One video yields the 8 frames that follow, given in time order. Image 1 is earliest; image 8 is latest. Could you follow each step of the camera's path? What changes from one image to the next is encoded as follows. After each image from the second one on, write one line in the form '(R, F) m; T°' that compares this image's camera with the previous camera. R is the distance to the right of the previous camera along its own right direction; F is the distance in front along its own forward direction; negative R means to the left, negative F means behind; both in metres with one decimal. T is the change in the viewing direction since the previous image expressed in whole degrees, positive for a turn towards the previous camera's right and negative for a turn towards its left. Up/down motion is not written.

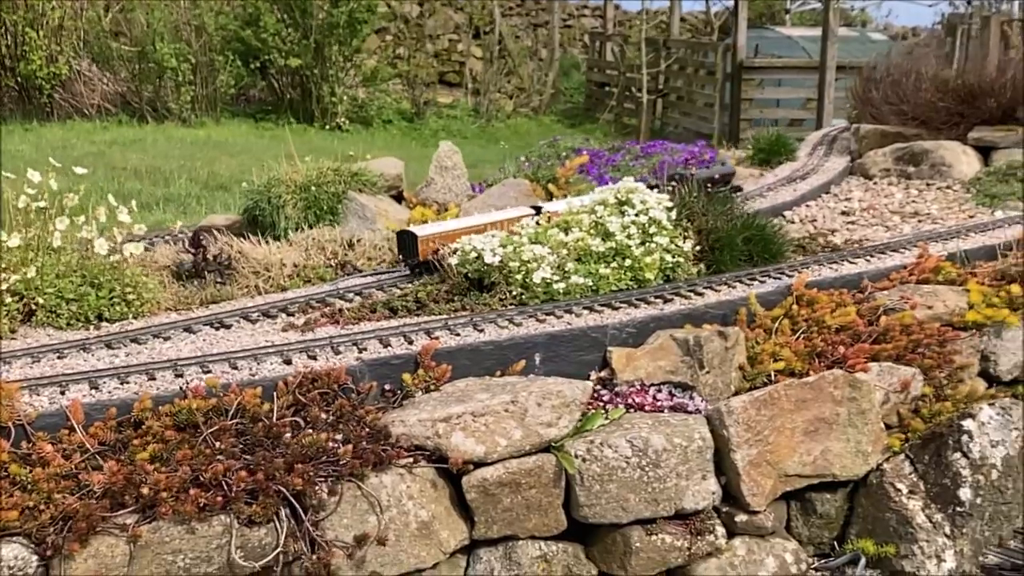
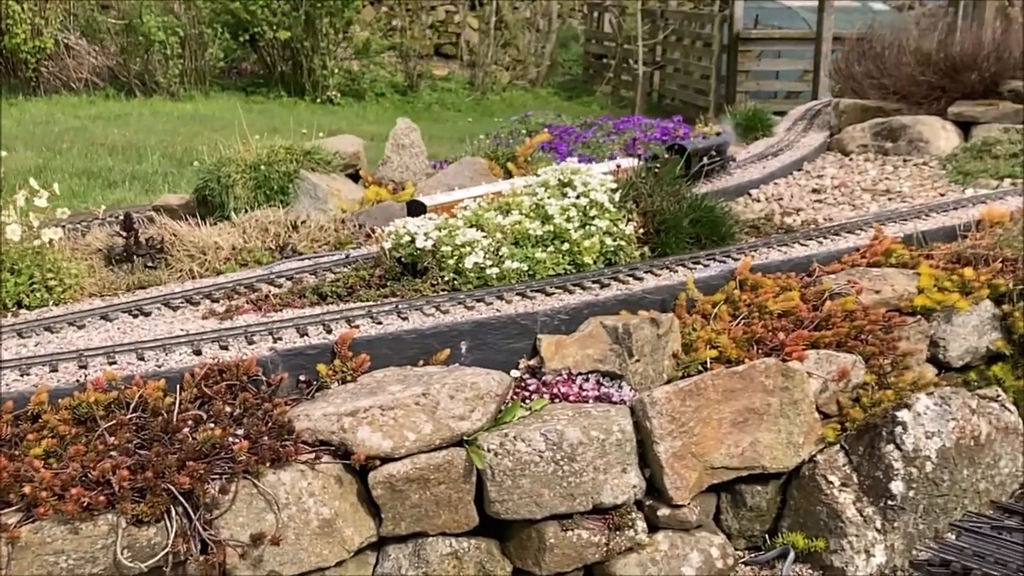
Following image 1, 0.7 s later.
(+0.4, +0.1) m; 0°
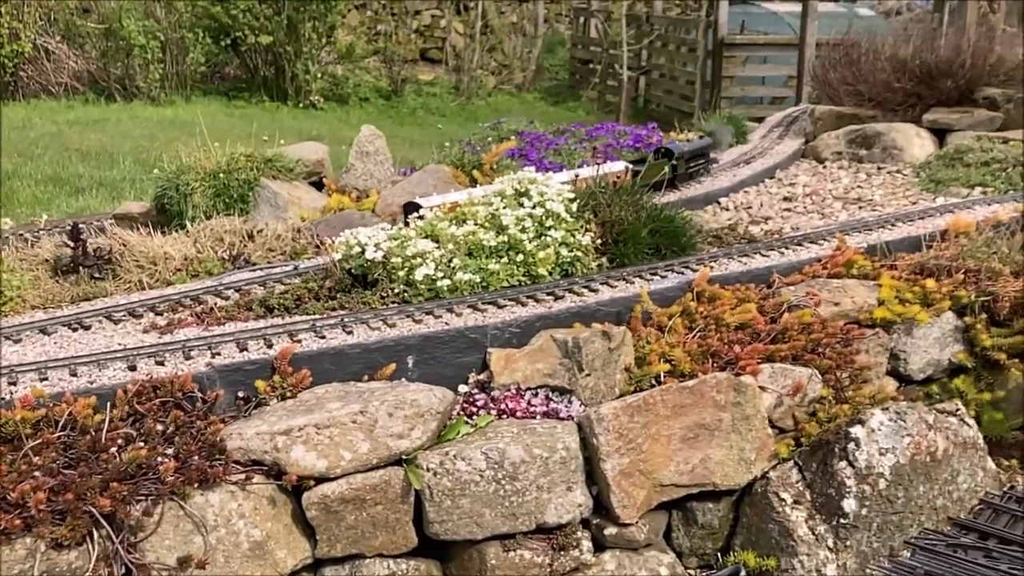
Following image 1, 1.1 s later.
(+0.2, +0.1) m; 0°
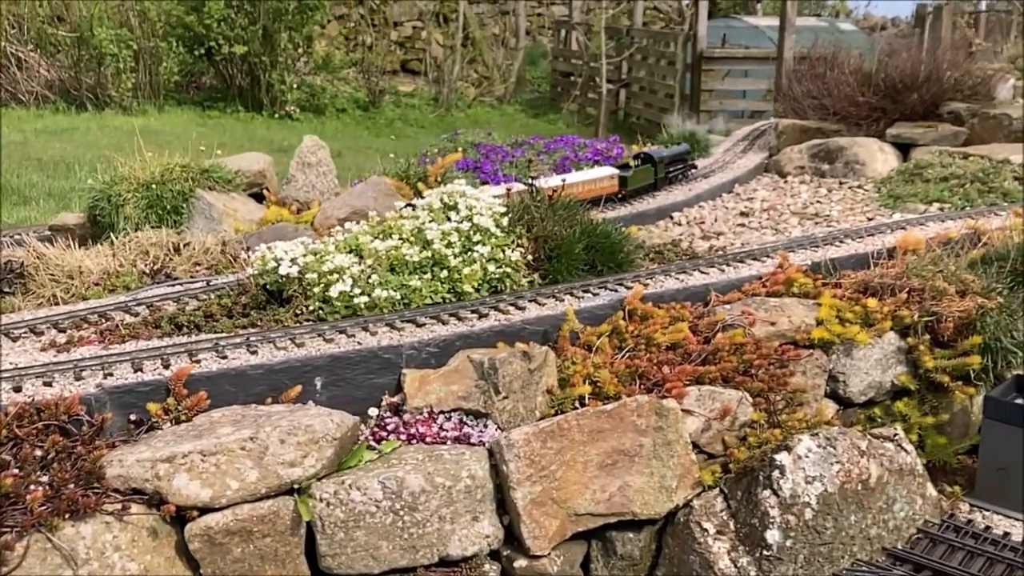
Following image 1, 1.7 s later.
(+0.3, +0.2) m; +1°
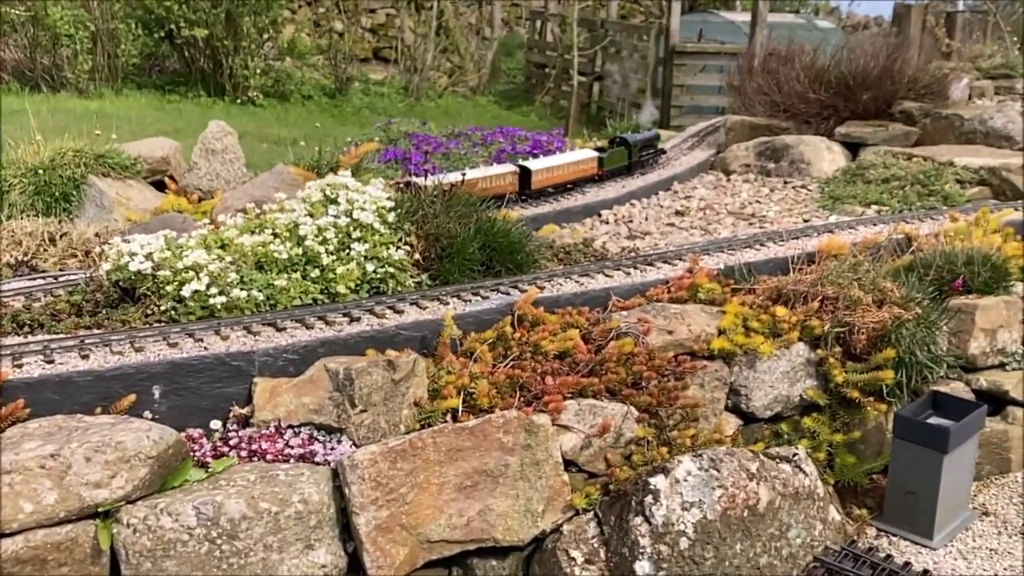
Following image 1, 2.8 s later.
(+0.5, +0.4) m; +1°
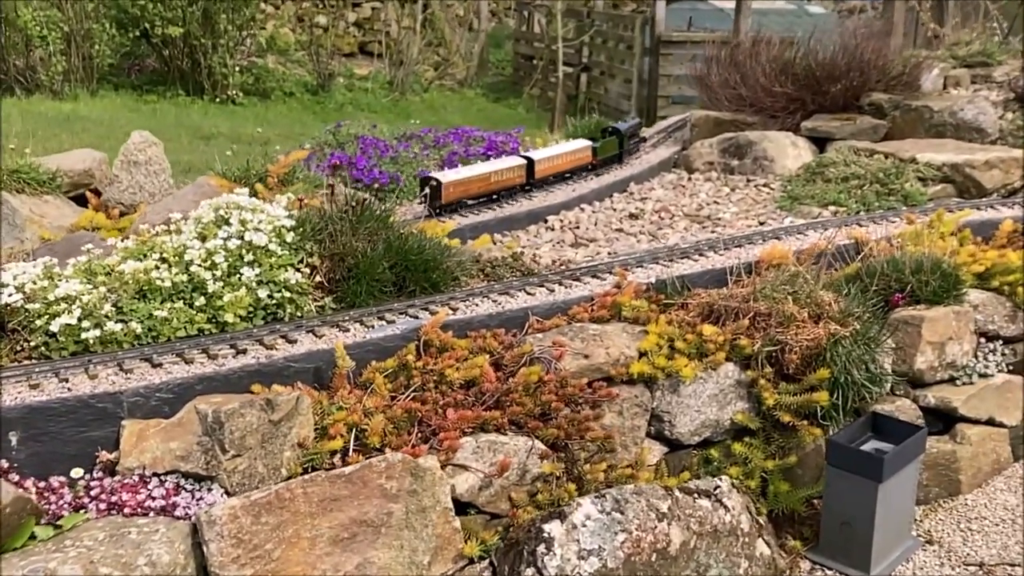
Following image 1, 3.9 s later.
(+0.5, +0.3) m; 0°
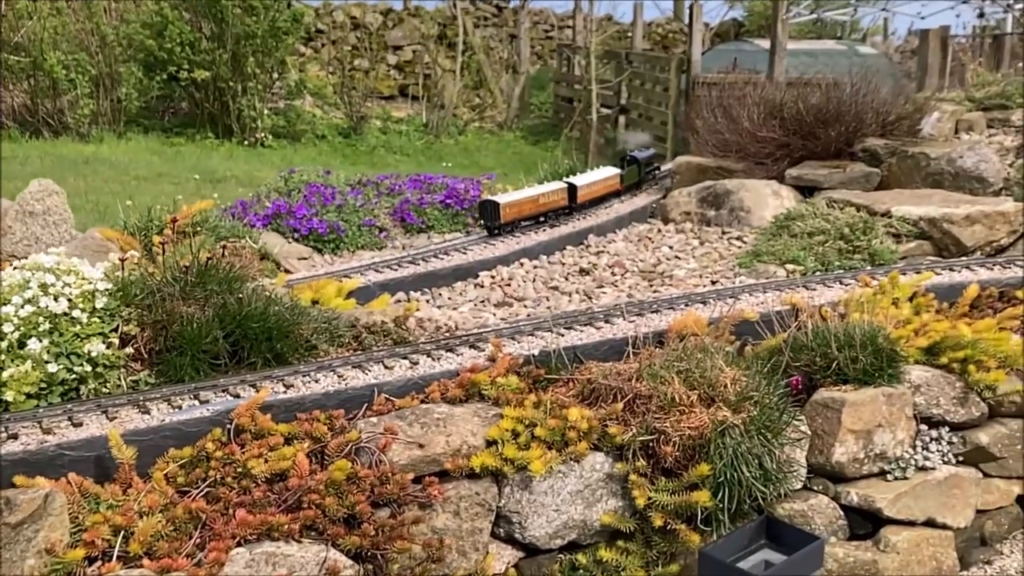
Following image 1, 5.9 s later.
(+0.9, +0.6) m; -4°
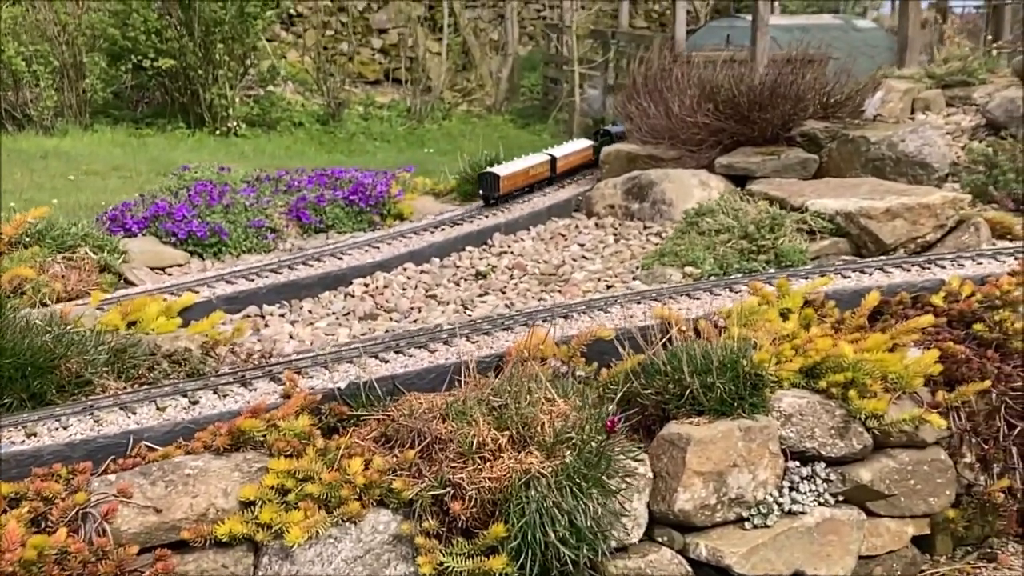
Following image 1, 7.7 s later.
(+0.9, +0.6) m; -1°
